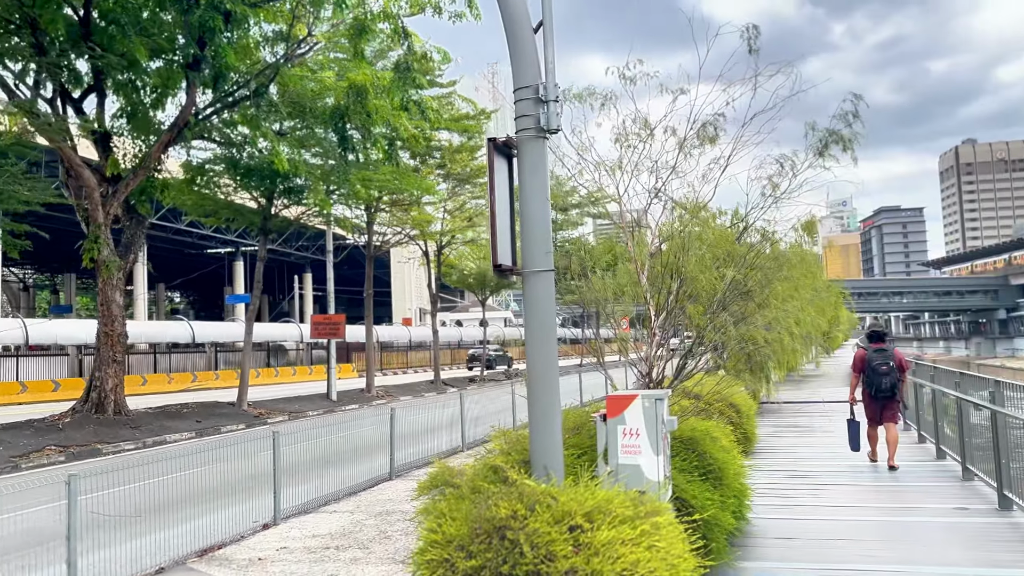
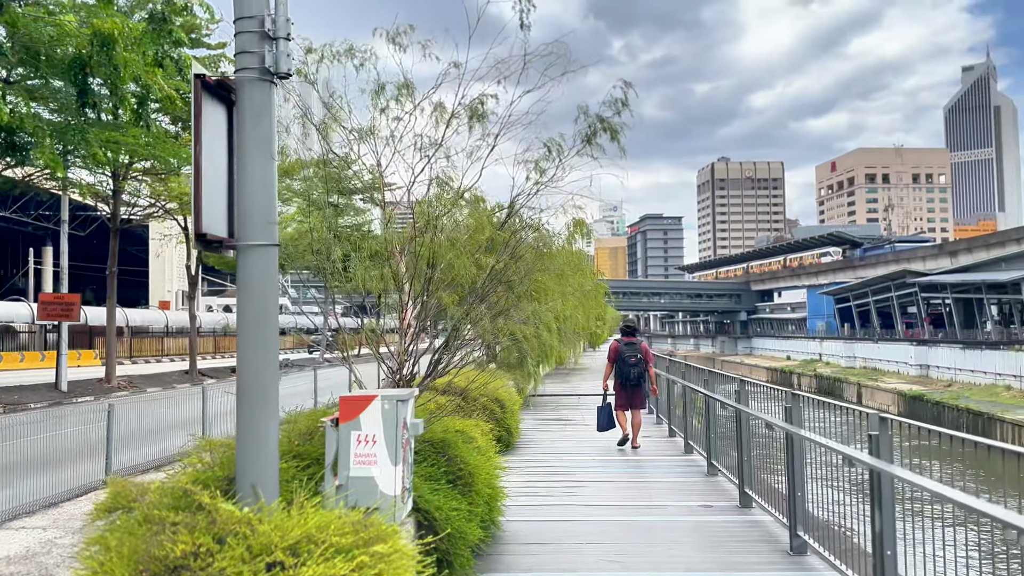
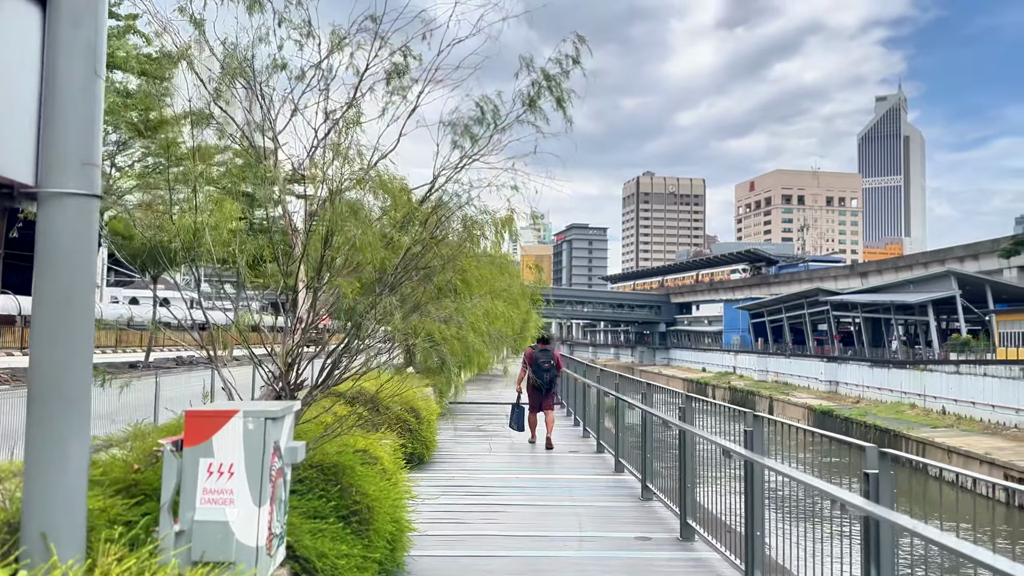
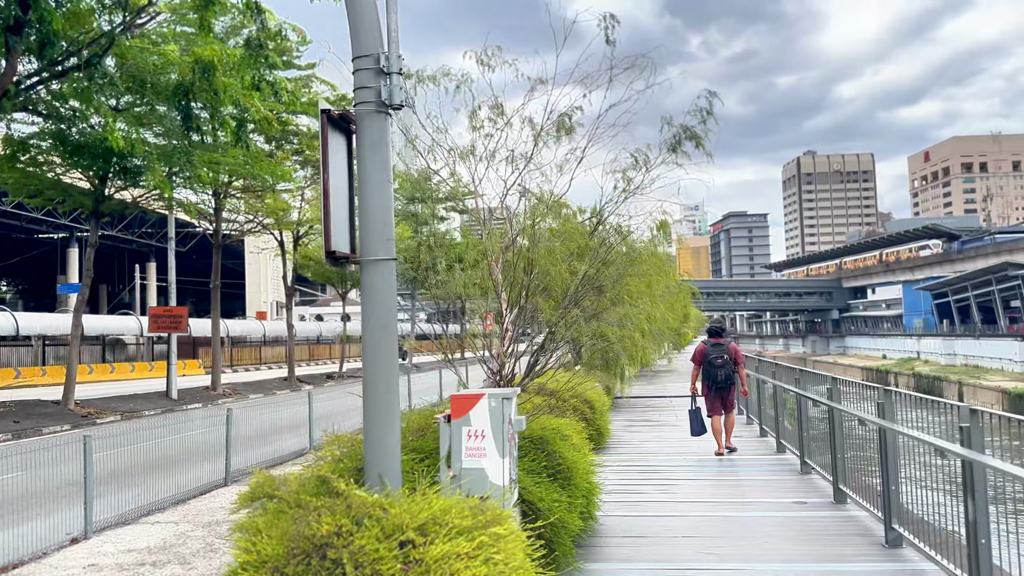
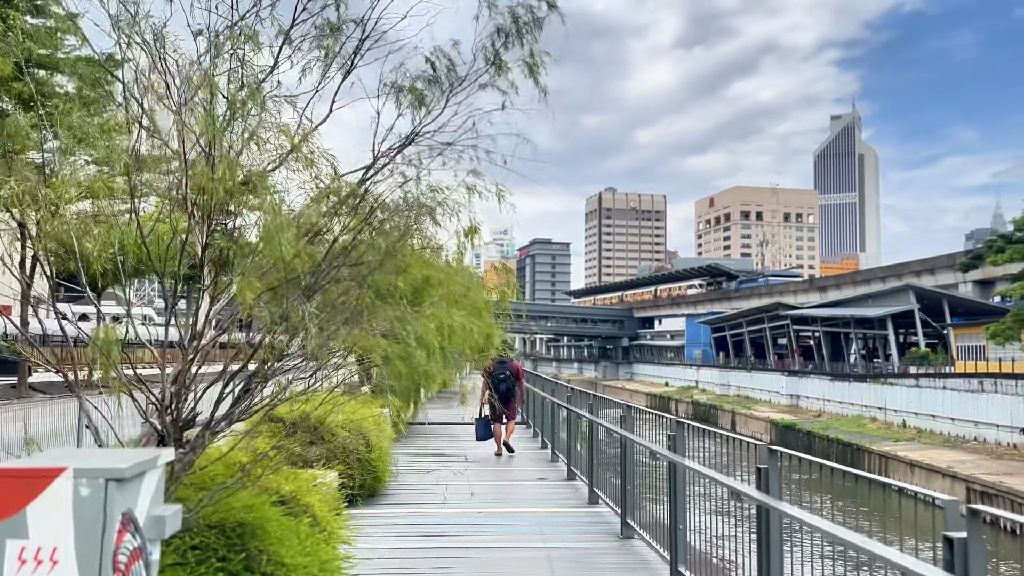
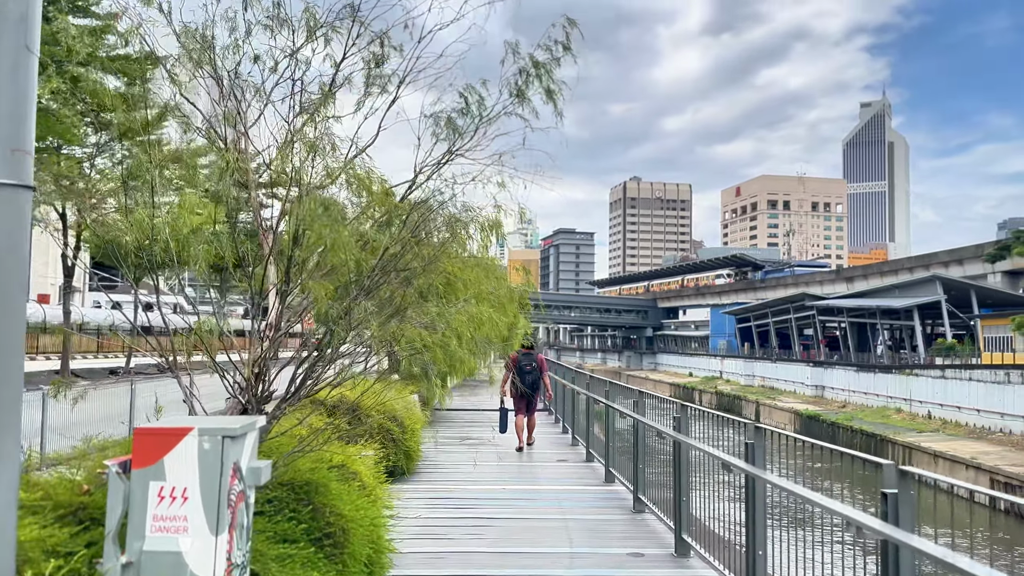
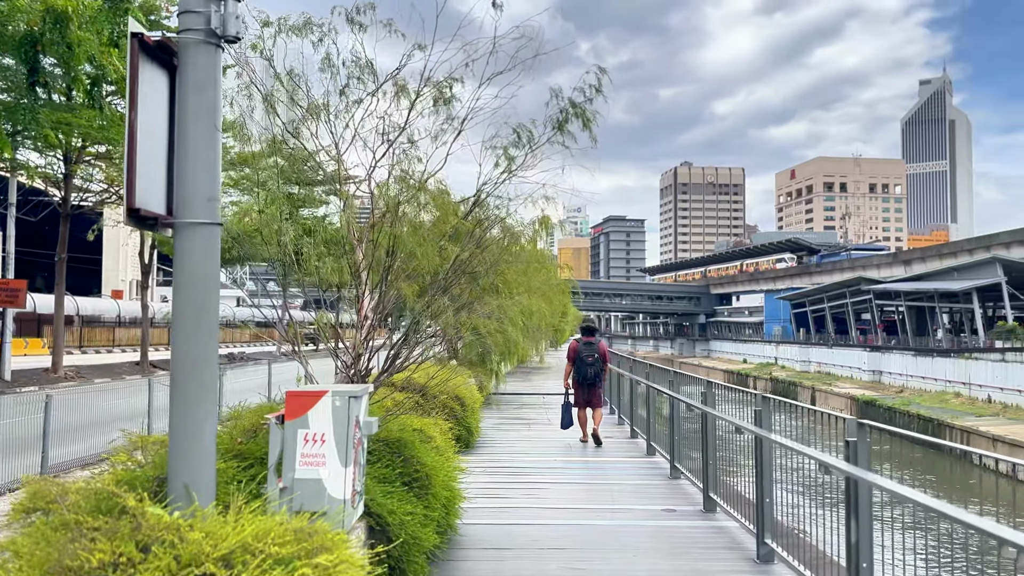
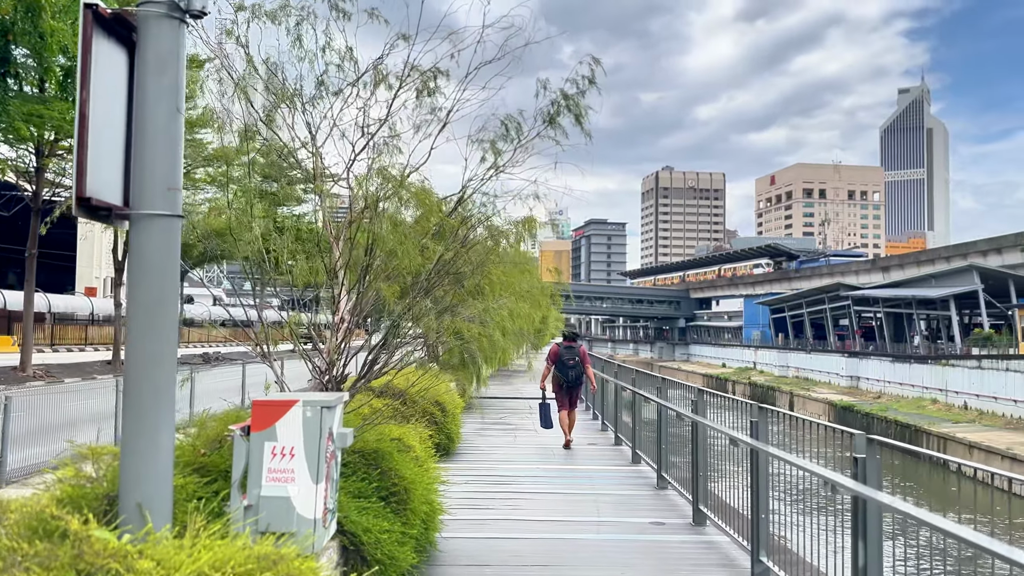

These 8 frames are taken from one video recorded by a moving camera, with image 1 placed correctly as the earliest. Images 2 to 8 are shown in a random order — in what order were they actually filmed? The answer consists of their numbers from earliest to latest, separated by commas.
4, 2, 7, 8, 3, 6, 5
